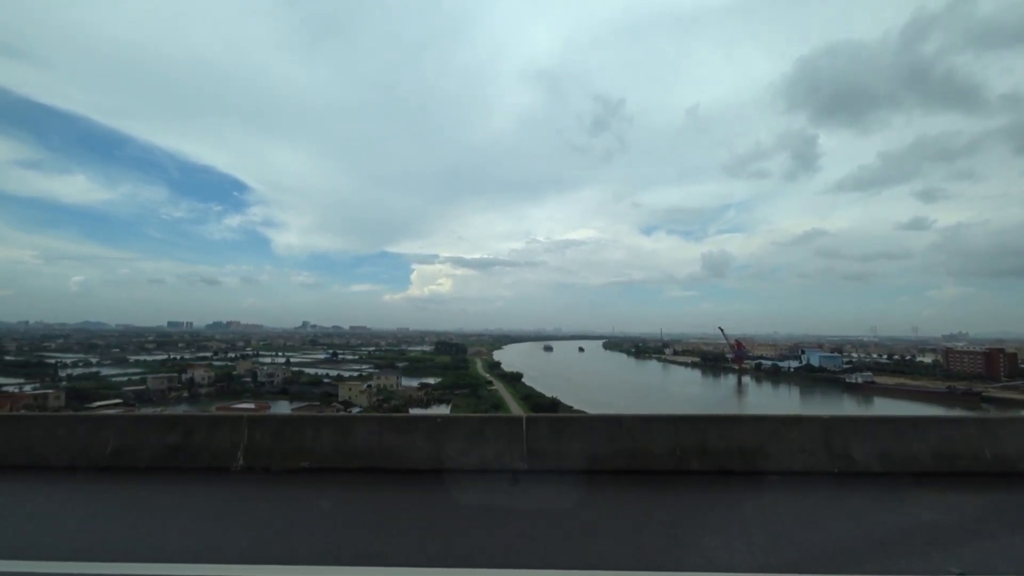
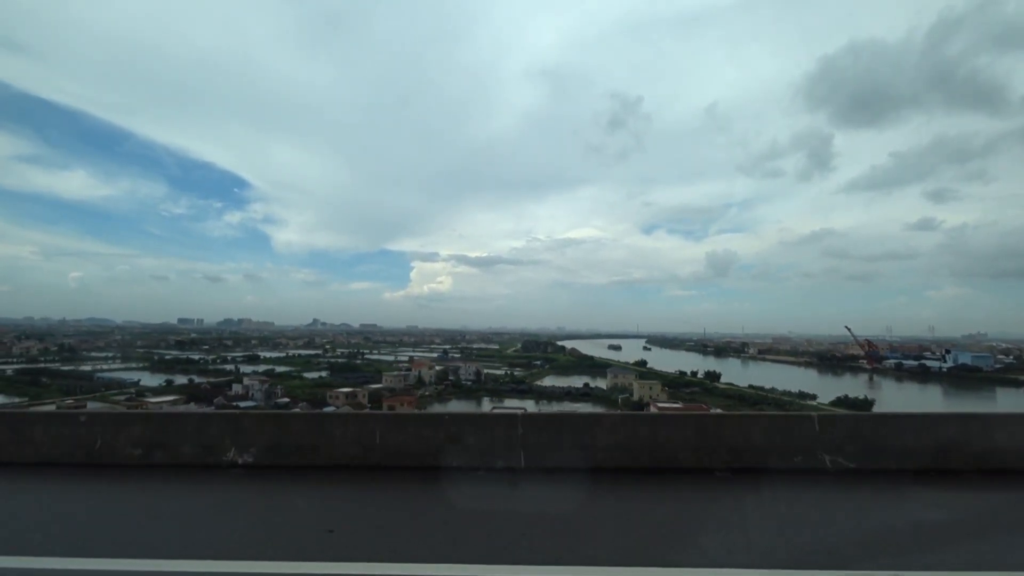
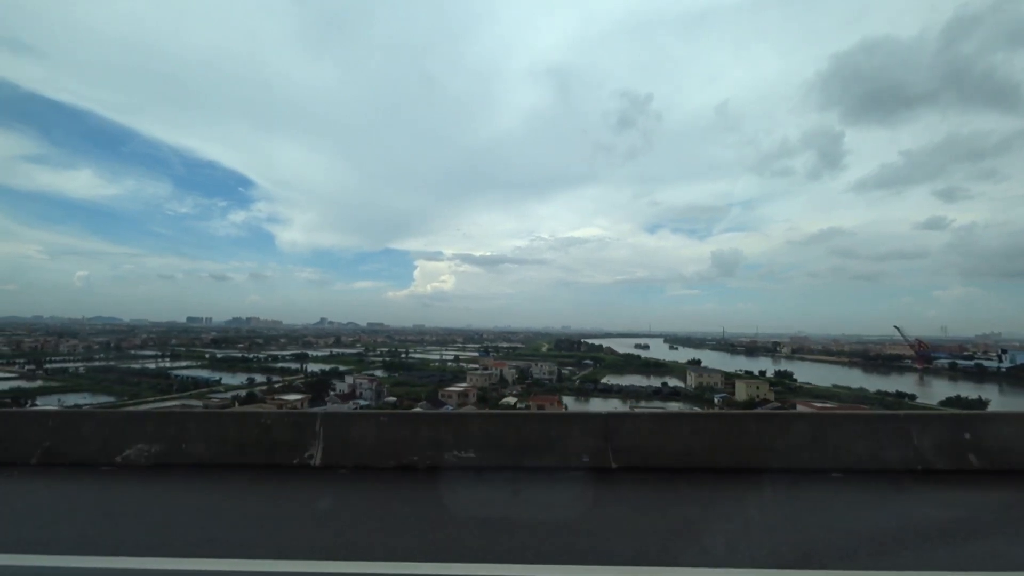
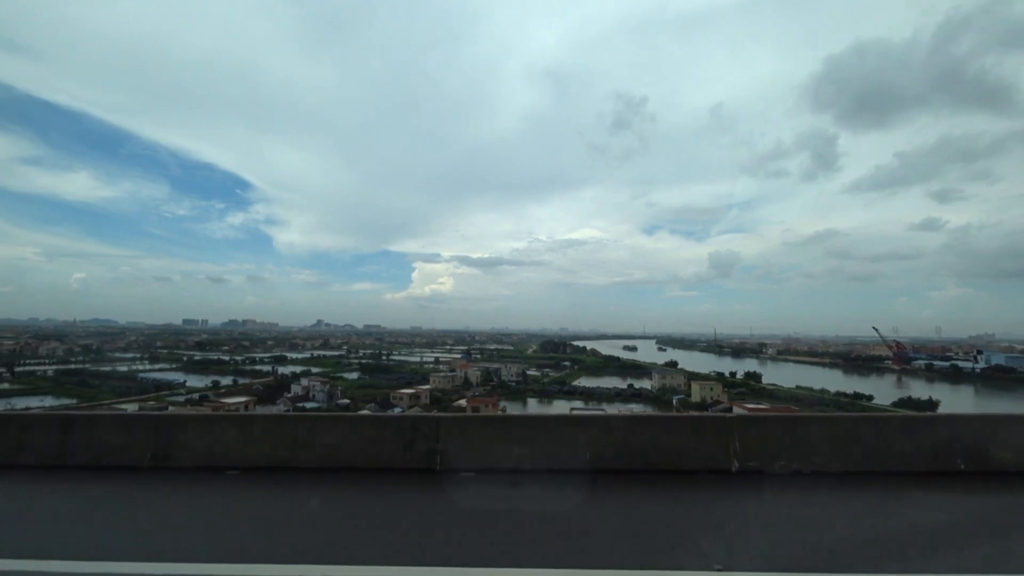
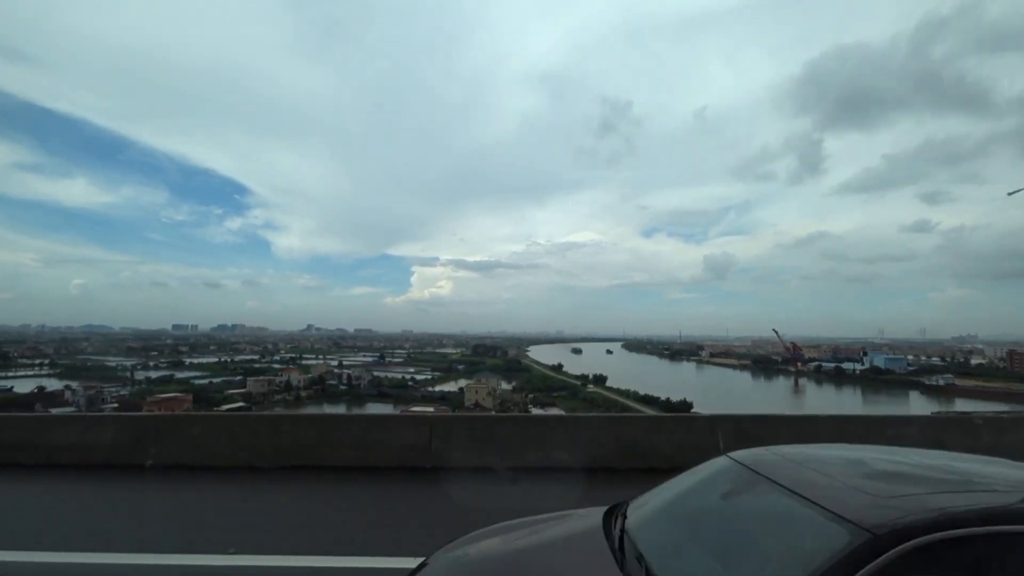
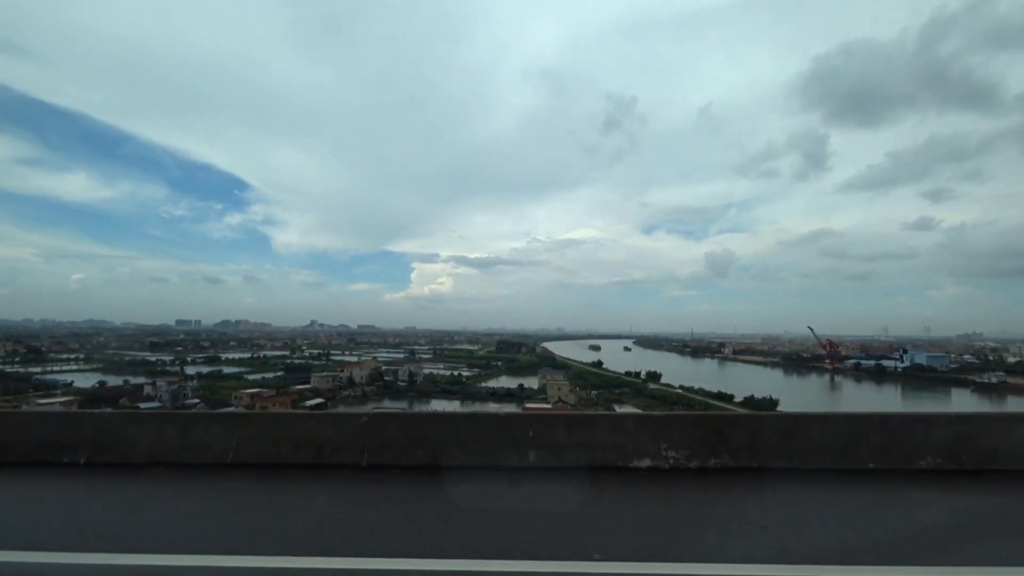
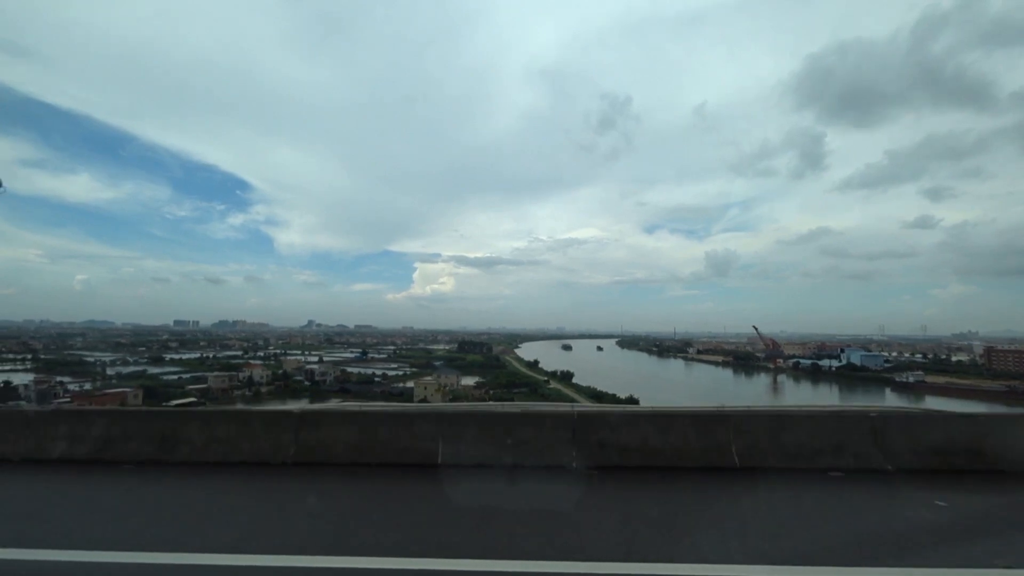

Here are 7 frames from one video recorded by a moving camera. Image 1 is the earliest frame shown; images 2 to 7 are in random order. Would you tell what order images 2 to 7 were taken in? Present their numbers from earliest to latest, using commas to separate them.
7, 5, 6, 2, 4, 3
